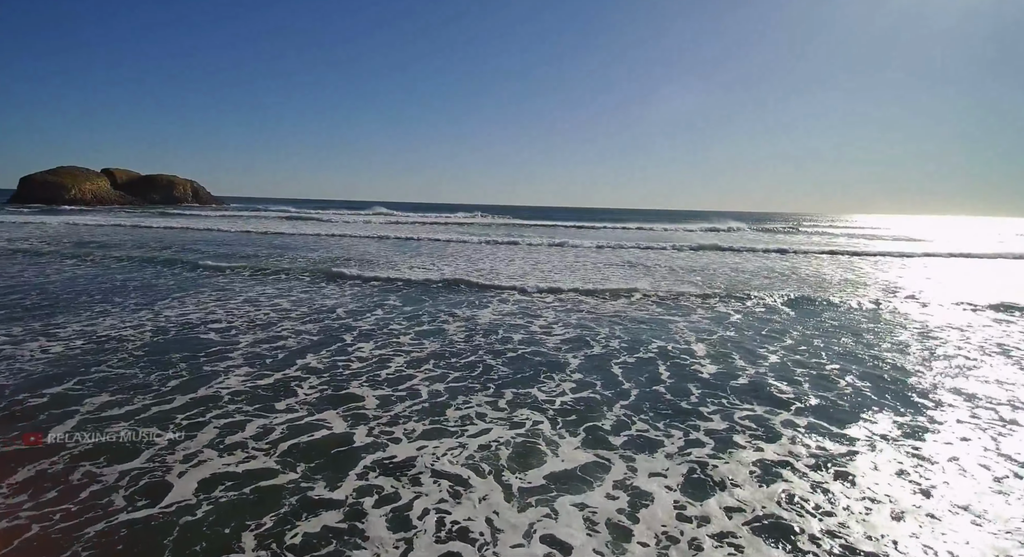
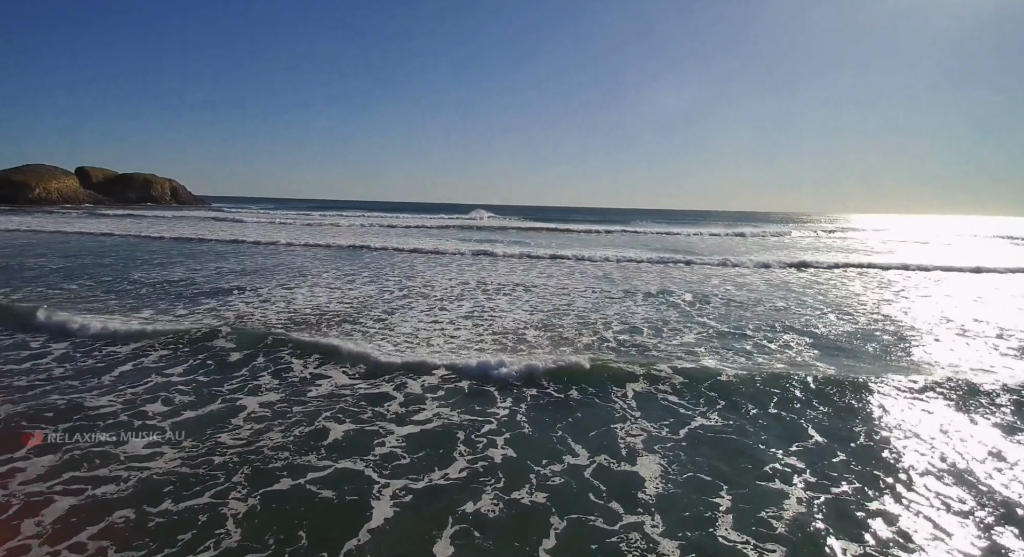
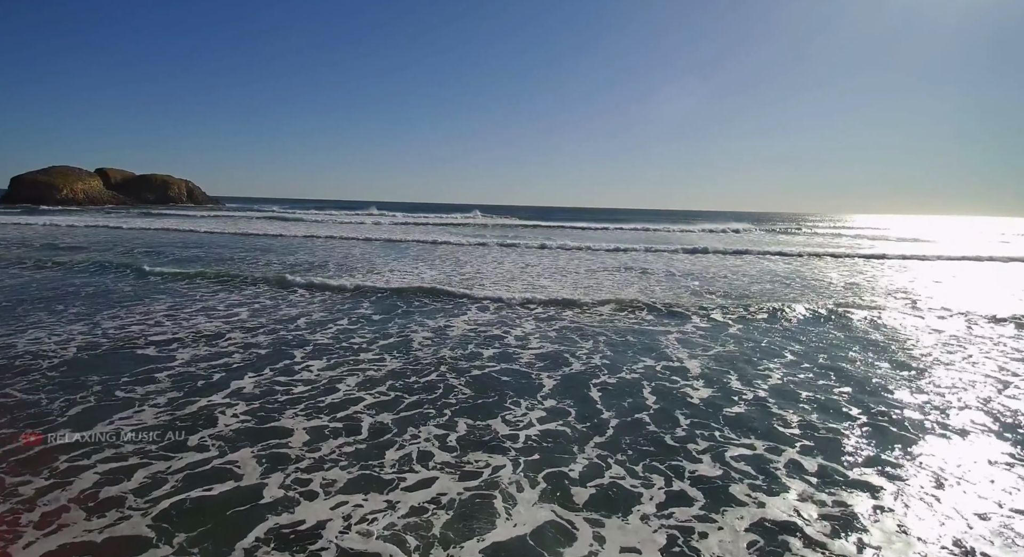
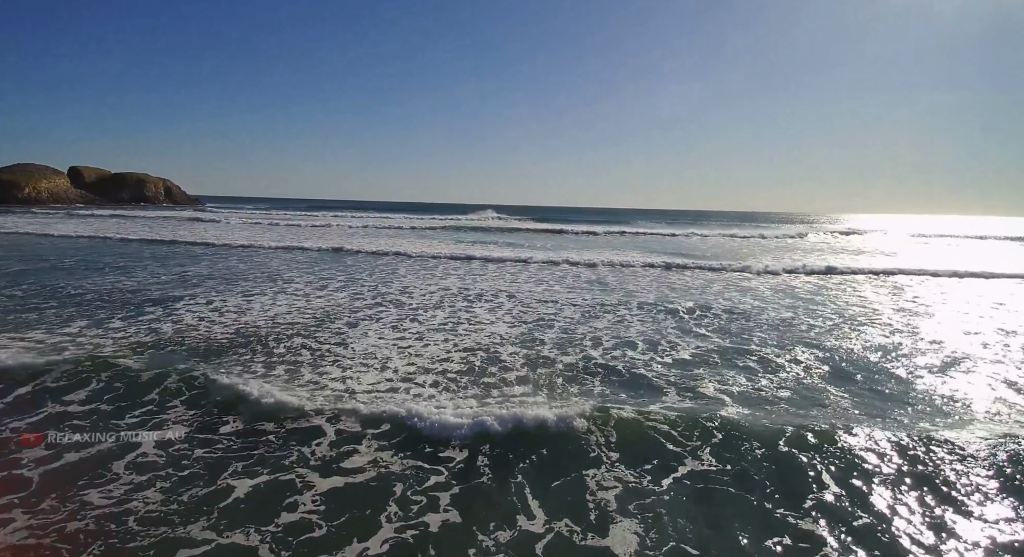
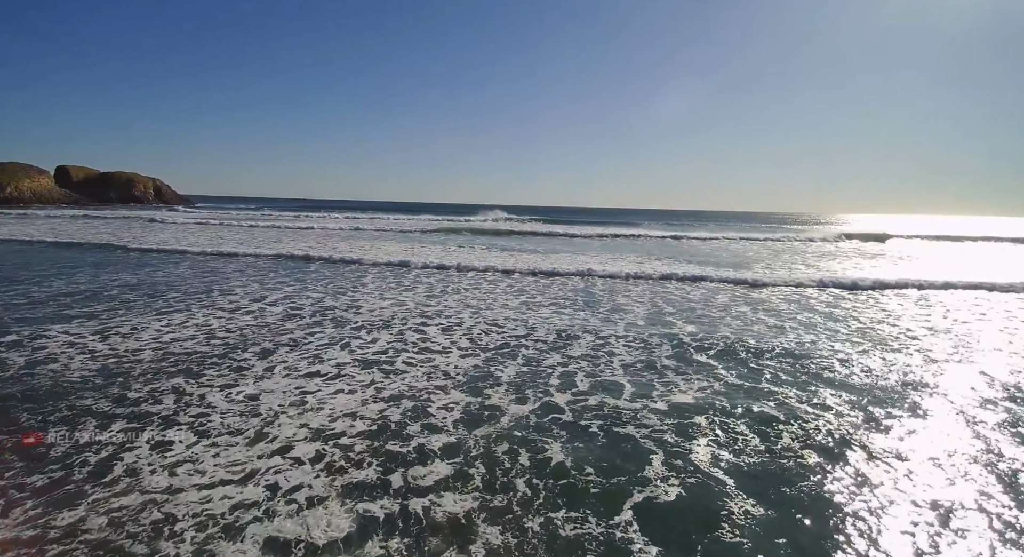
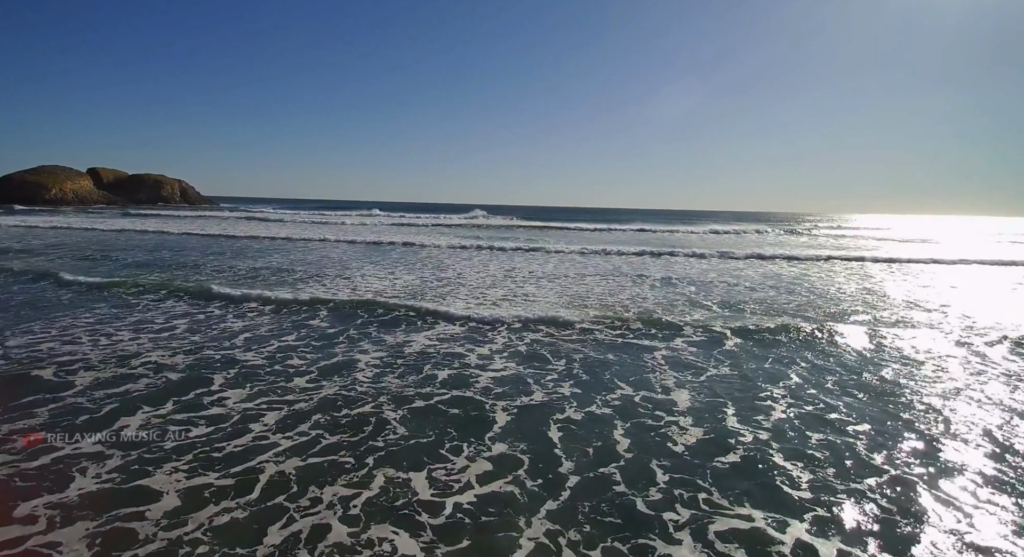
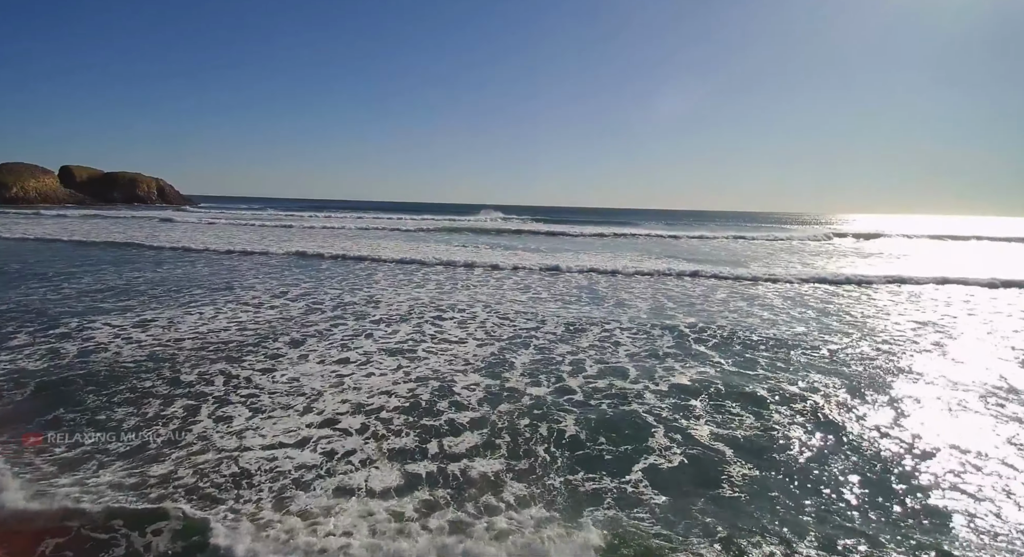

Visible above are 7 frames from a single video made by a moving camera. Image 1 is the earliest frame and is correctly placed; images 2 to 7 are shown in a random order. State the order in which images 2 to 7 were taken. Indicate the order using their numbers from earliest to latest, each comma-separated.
3, 6, 2, 4, 7, 5
